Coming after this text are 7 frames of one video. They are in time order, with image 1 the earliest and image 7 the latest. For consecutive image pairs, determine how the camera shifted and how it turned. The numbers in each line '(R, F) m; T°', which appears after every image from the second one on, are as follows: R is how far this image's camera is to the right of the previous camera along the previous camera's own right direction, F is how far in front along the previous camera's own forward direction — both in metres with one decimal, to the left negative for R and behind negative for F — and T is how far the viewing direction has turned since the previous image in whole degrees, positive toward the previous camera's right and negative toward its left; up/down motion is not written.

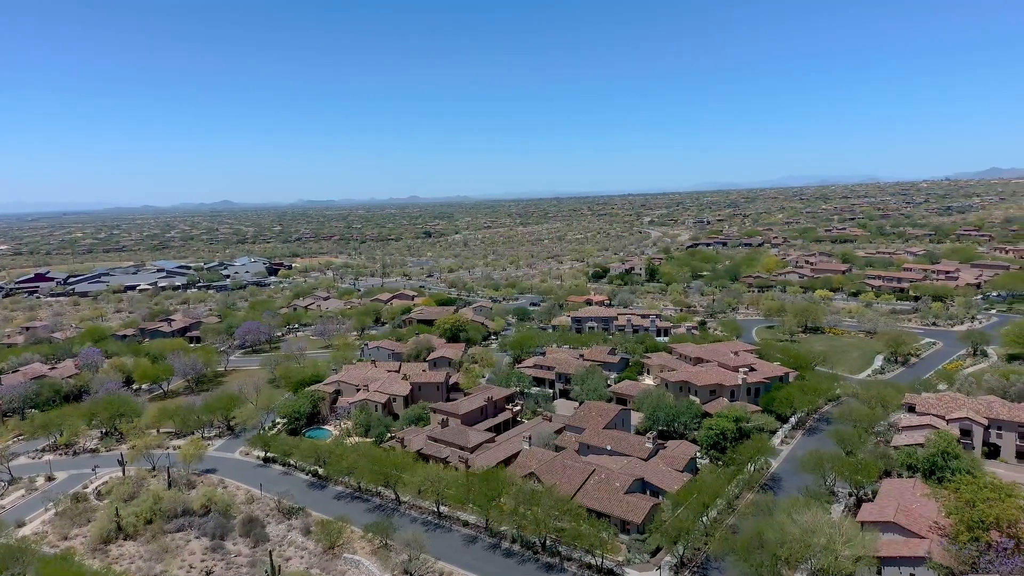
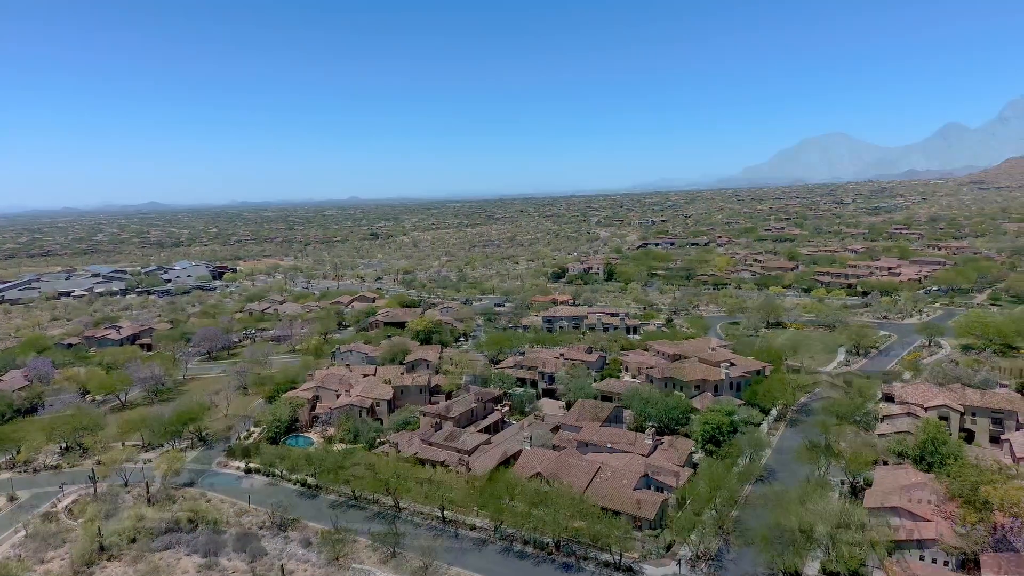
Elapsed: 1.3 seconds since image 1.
(-2.6, +0.4) m; +5°
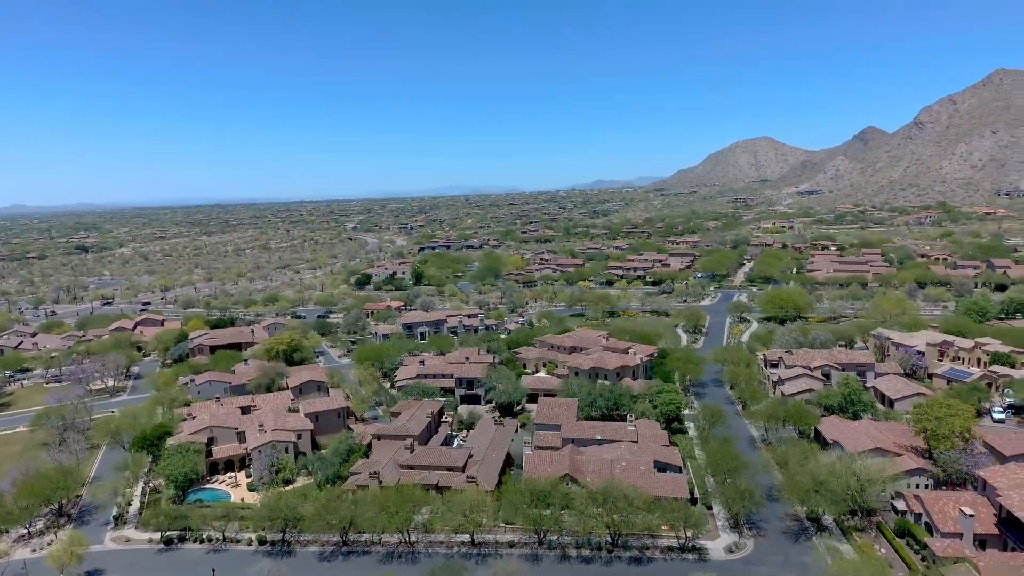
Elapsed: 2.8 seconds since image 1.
(-3.3, +0.5) m; +6°
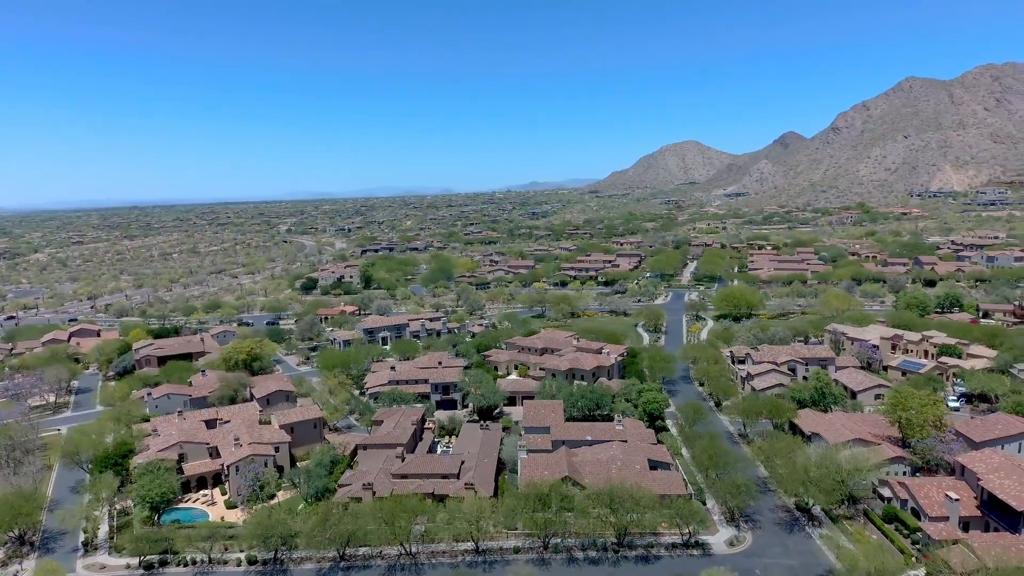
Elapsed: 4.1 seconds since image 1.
(-2.9, +0.4) m; +6°
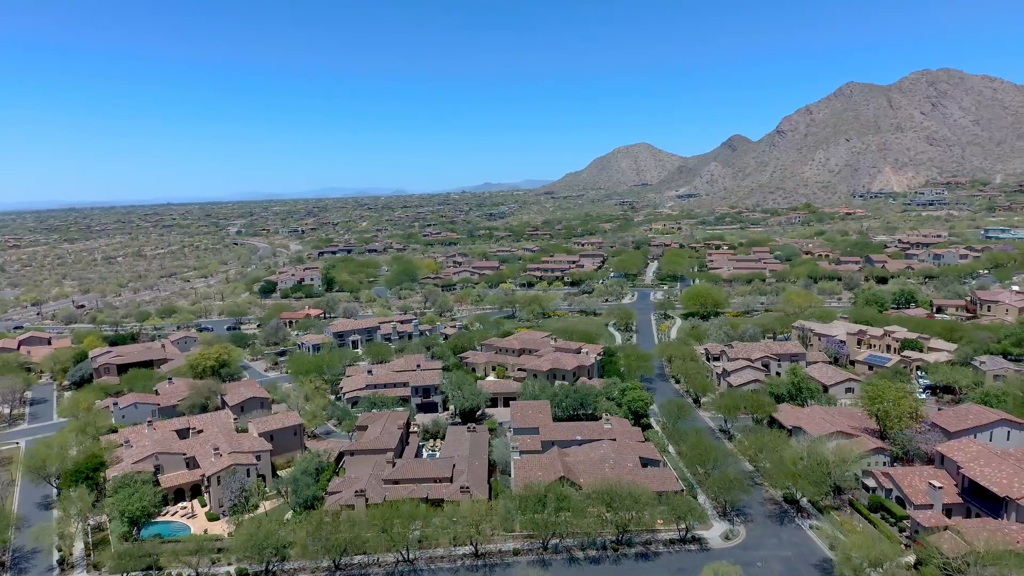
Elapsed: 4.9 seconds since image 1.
(-1.8, +0.2) m; +4°
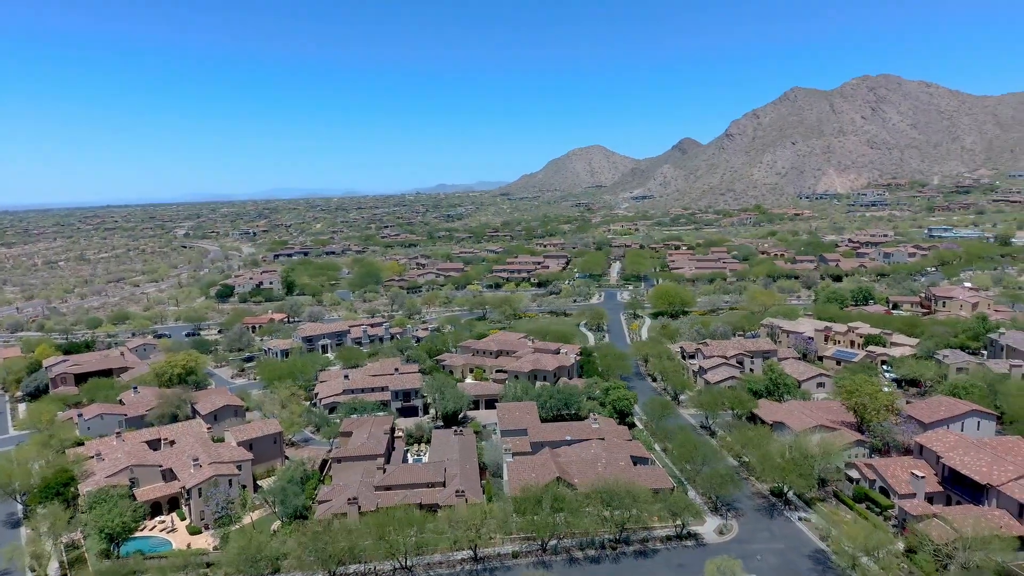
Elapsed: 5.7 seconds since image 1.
(-1.8, +0.2) m; +4°
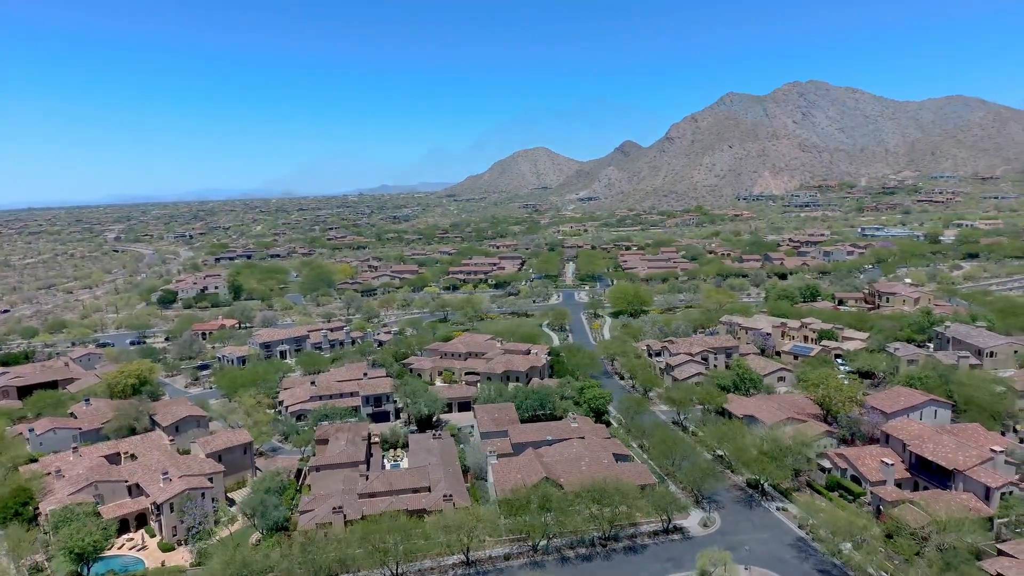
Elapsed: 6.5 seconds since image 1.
(-1.9, +0.1) m; +5°
